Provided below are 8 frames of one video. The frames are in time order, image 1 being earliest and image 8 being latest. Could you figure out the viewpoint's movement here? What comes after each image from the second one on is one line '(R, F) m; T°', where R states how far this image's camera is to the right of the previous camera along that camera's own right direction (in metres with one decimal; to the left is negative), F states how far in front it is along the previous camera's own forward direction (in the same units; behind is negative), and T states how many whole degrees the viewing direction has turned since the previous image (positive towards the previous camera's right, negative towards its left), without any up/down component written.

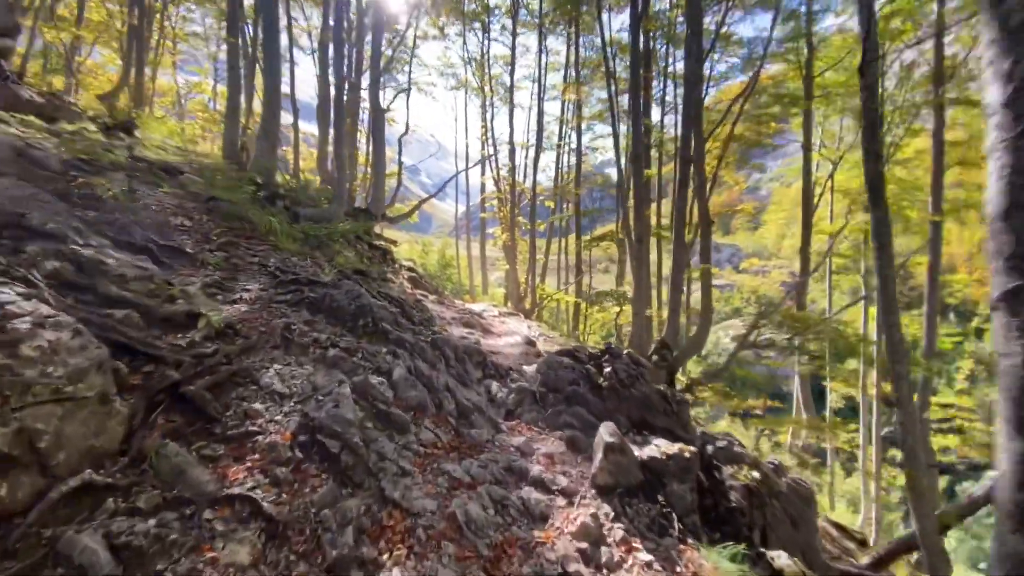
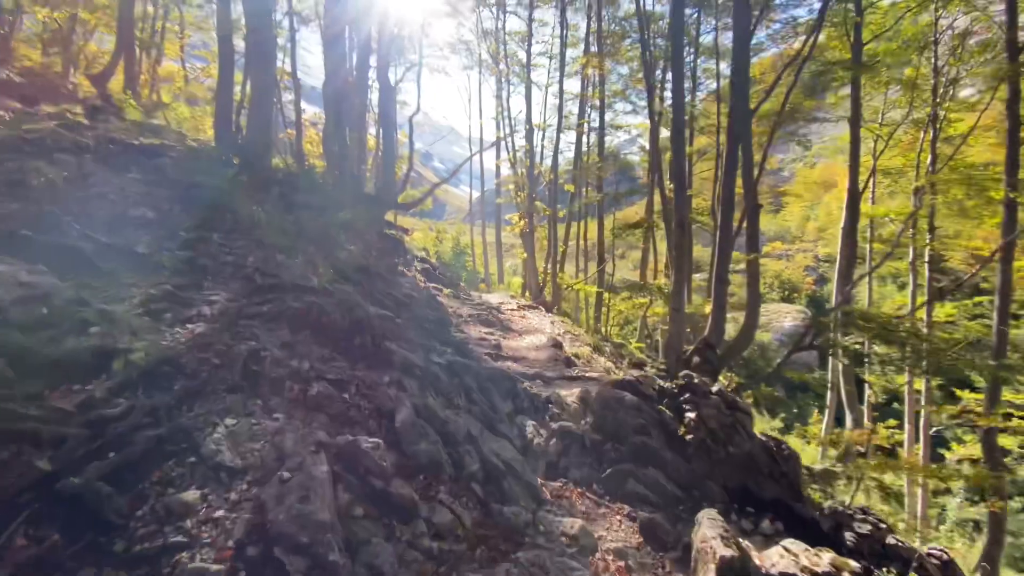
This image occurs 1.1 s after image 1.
(-0.2, +1.0) m; -2°
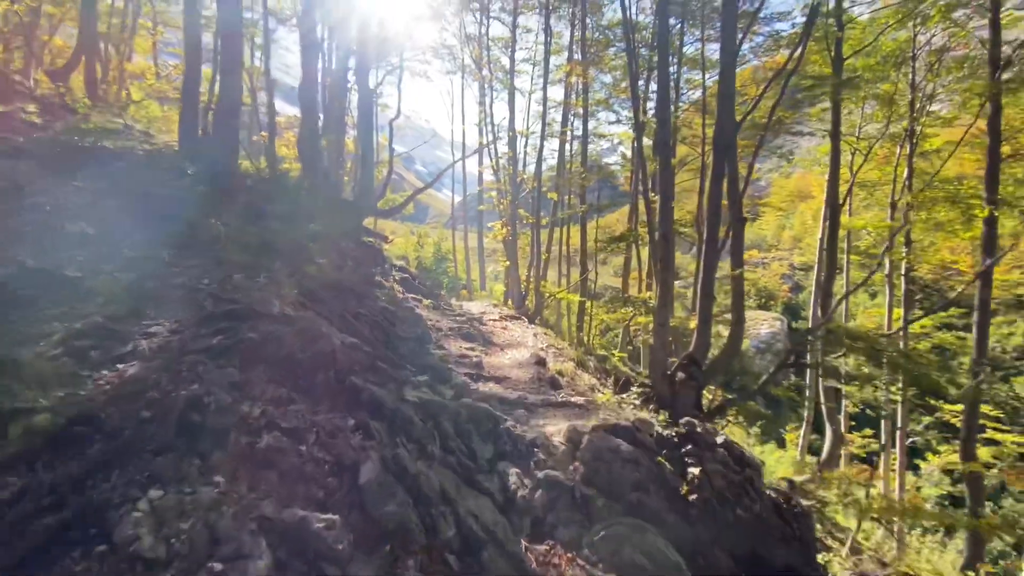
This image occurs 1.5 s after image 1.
(0.0, +0.3) m; +2°
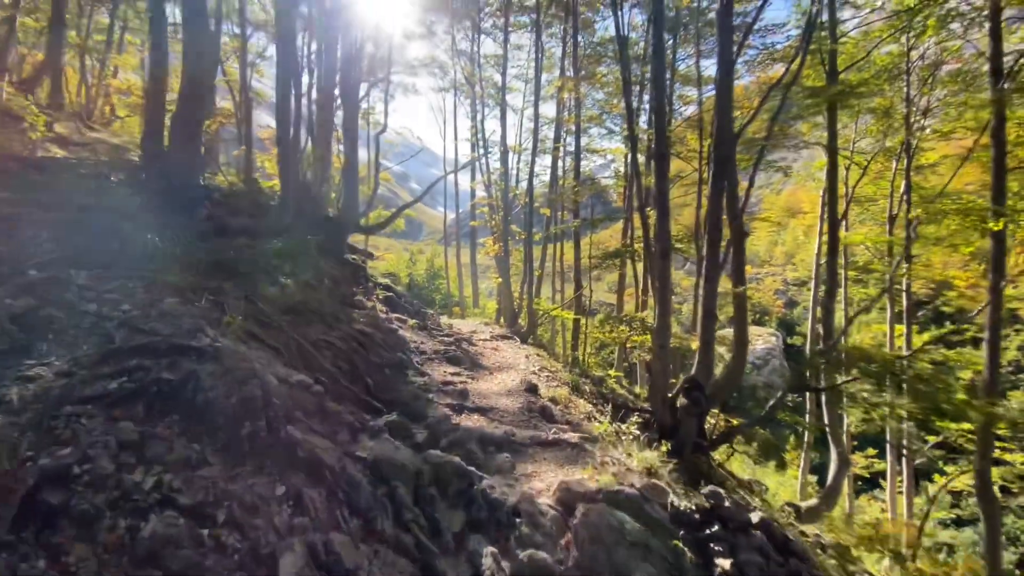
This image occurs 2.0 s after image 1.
(+0.1, +0.6) m; +1°
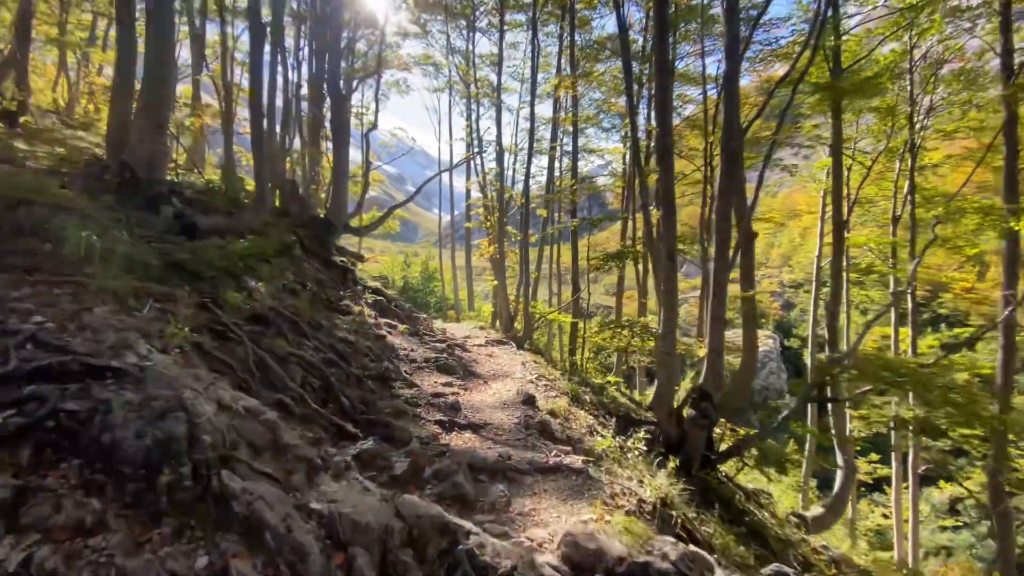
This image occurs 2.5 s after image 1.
(0.0, +0.5) m; 0°
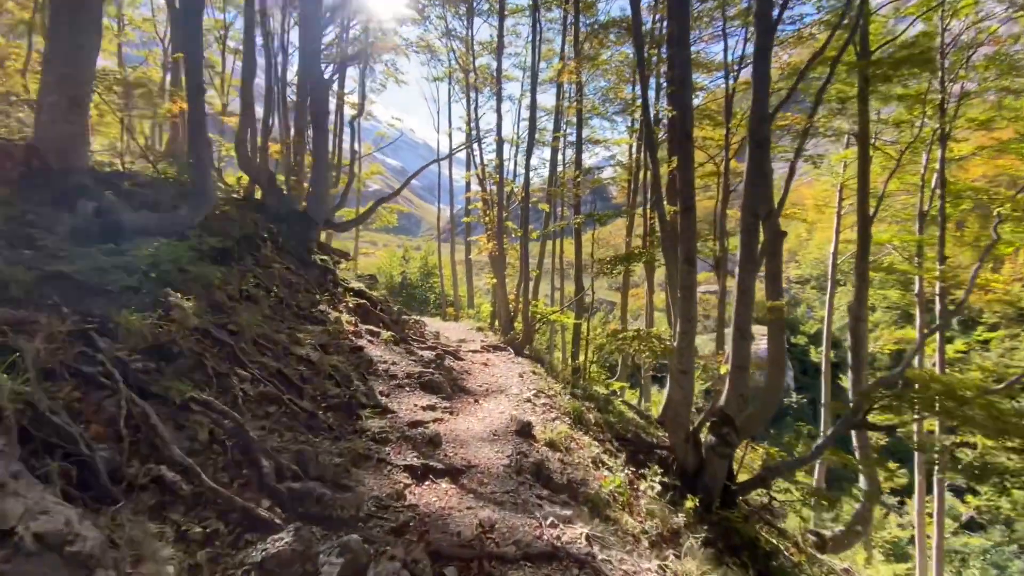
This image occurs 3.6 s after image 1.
(+0.1, +1.0) m; 0°
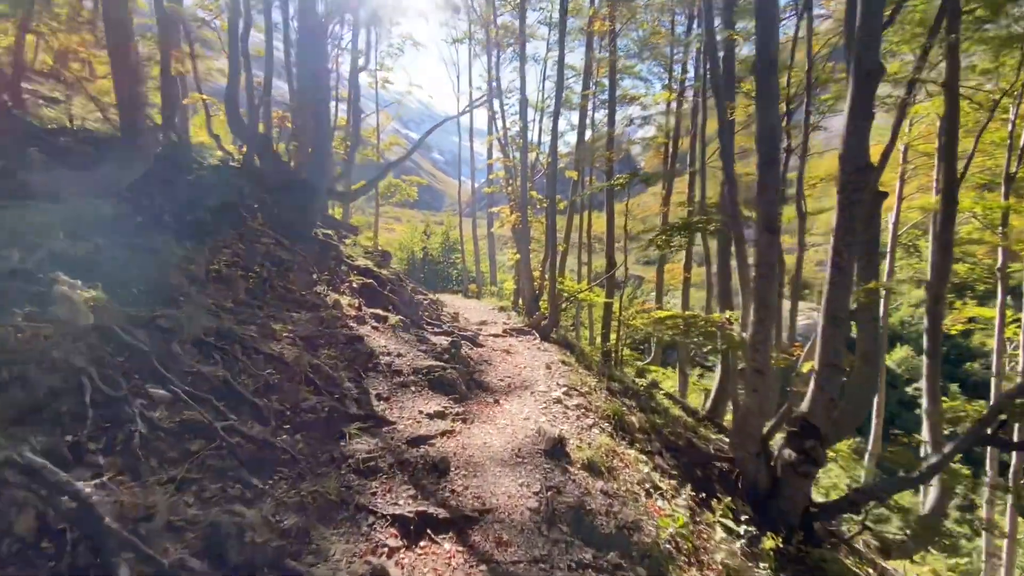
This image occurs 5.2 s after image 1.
(0.0, +1.3) m; -3°
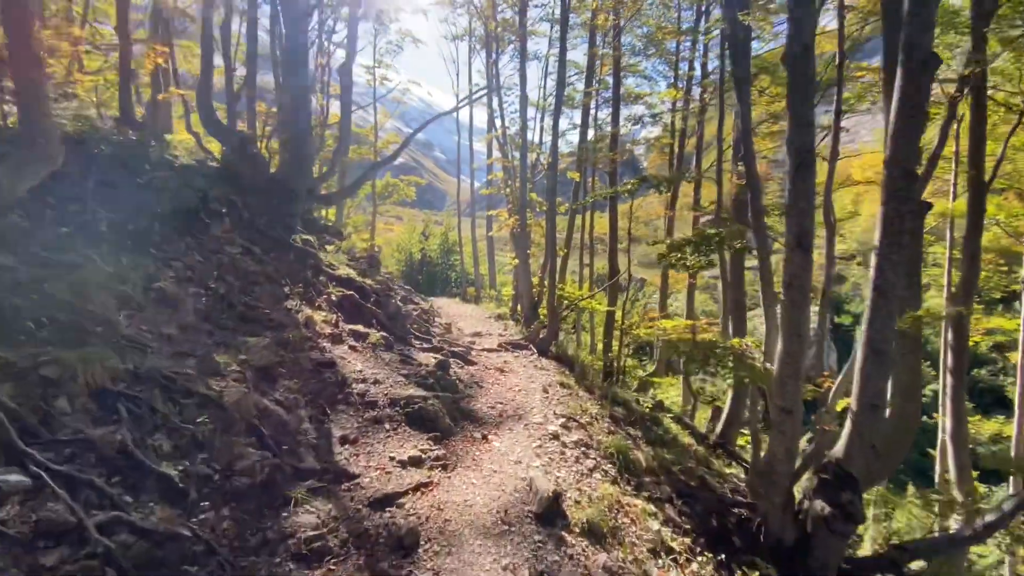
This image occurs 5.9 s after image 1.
(+0.1, +0.7) m; 0°
